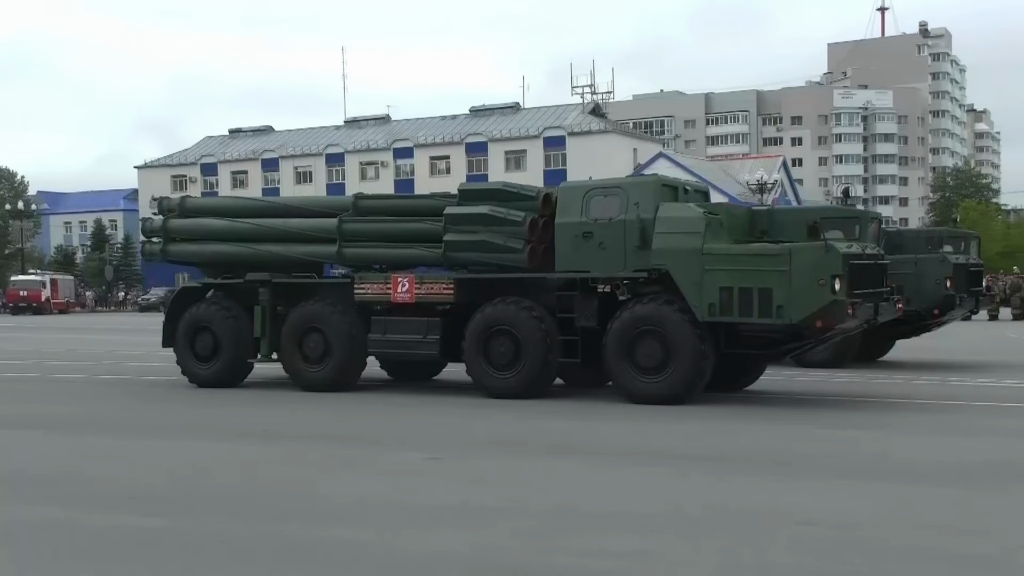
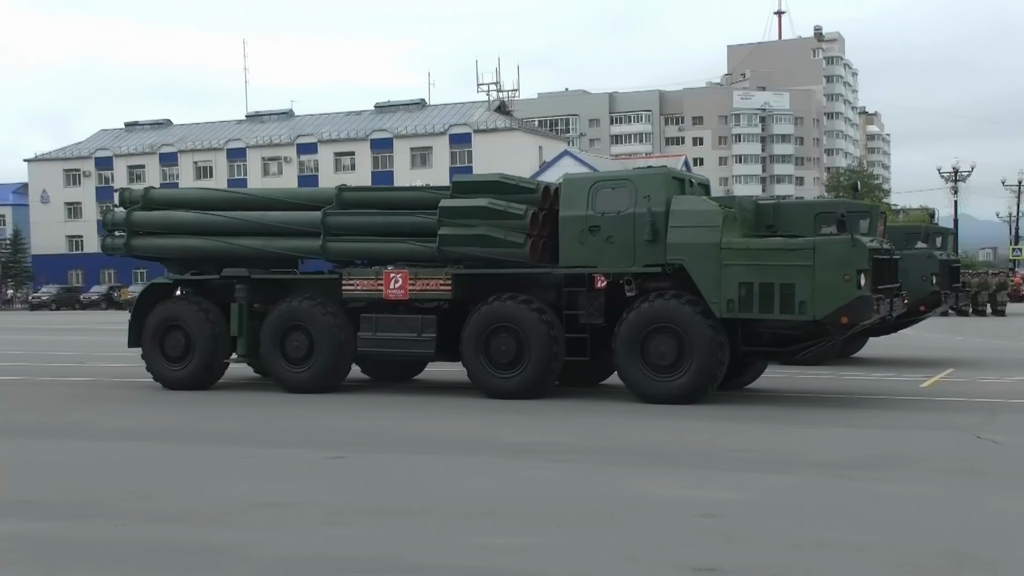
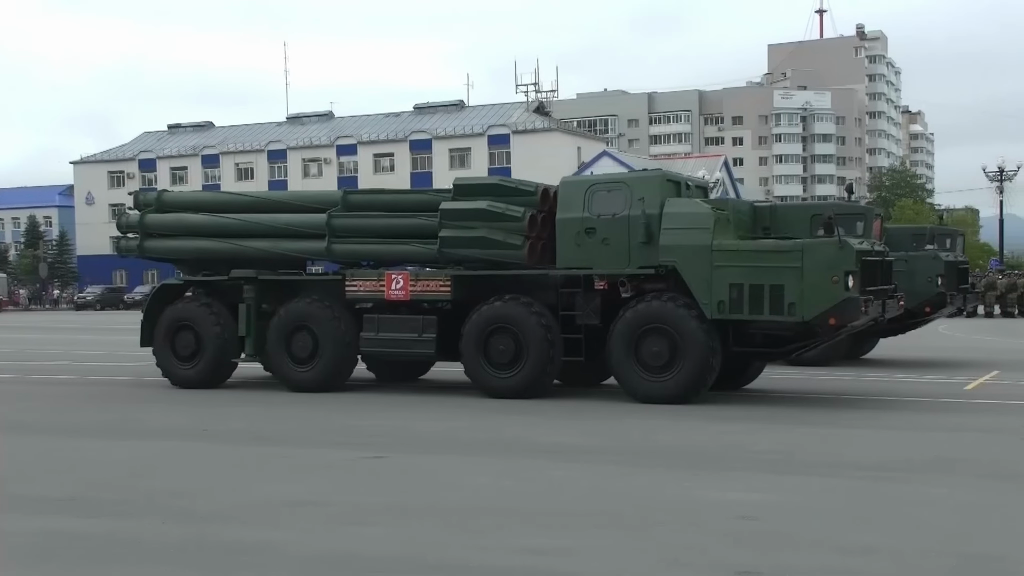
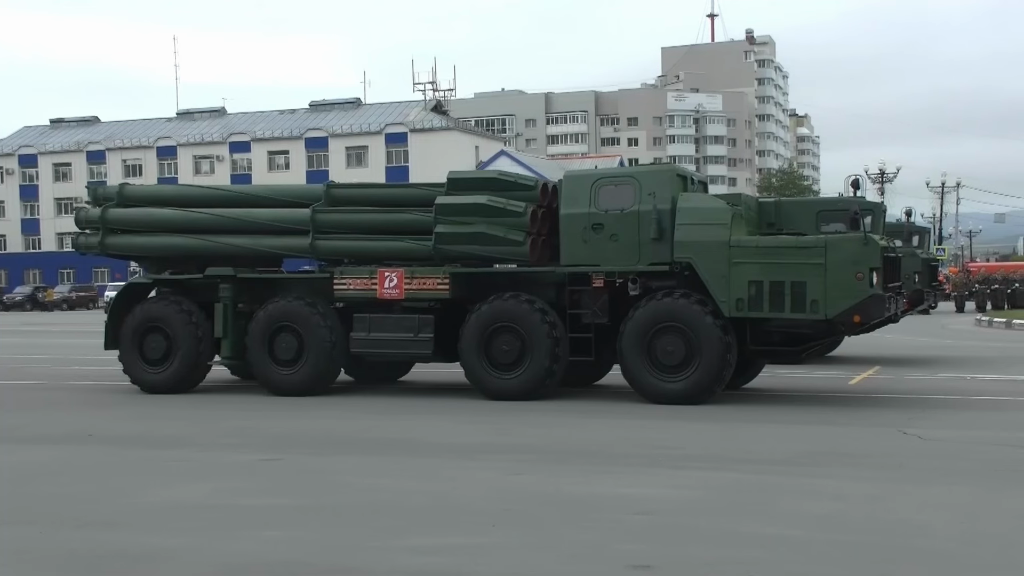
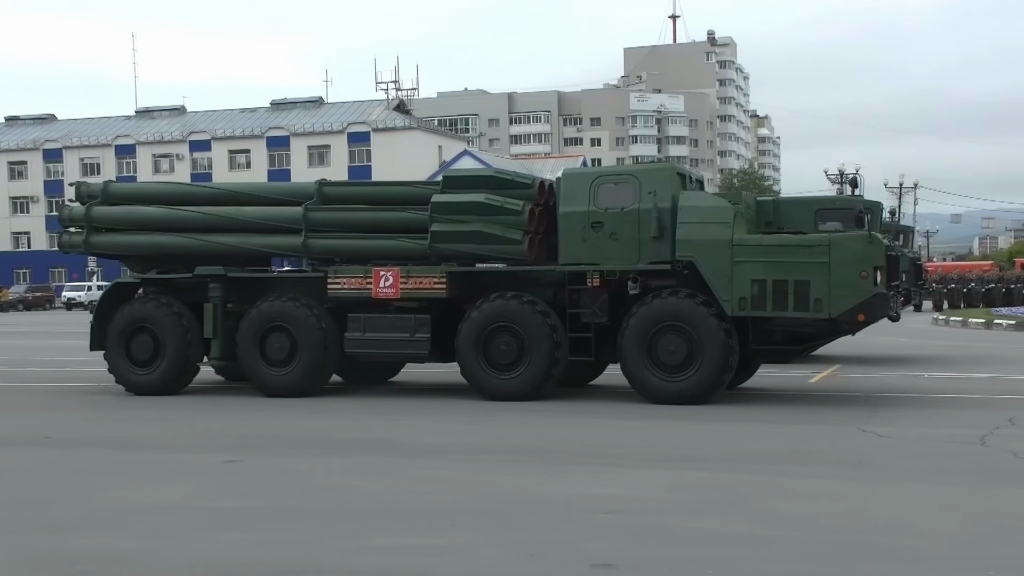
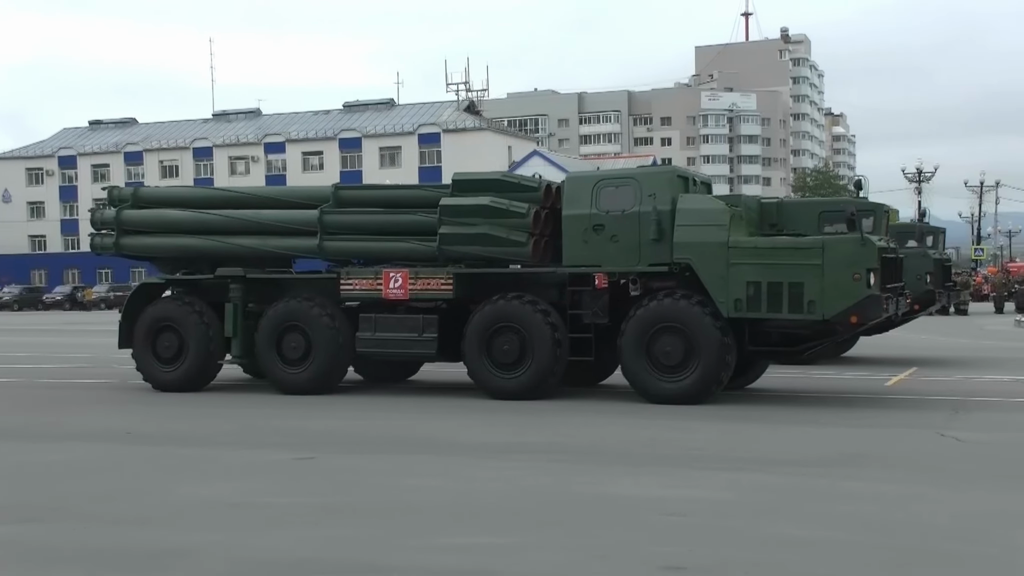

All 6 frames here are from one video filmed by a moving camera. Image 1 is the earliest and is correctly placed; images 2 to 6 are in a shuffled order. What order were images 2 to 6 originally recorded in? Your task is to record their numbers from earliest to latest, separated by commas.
3, 2, 6, 4, 5
